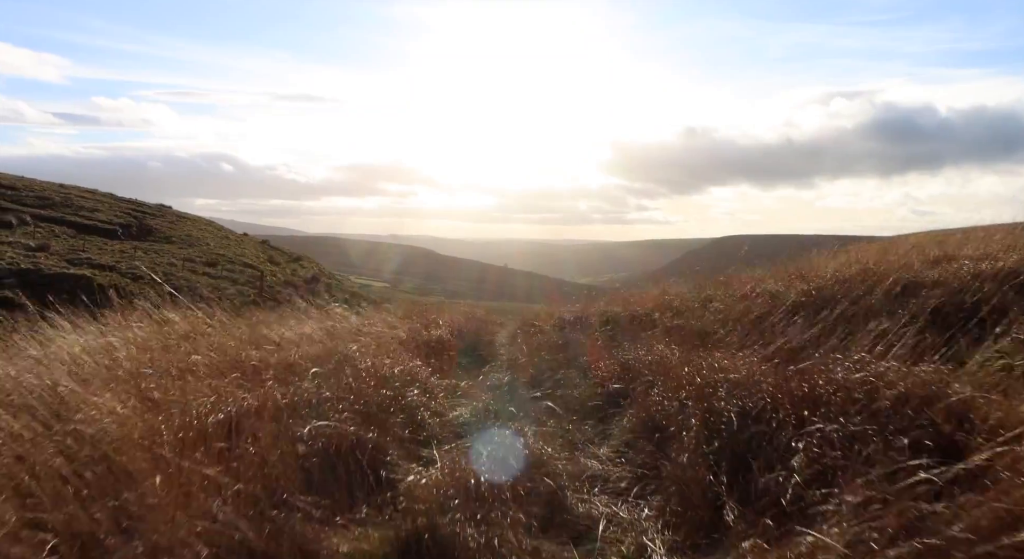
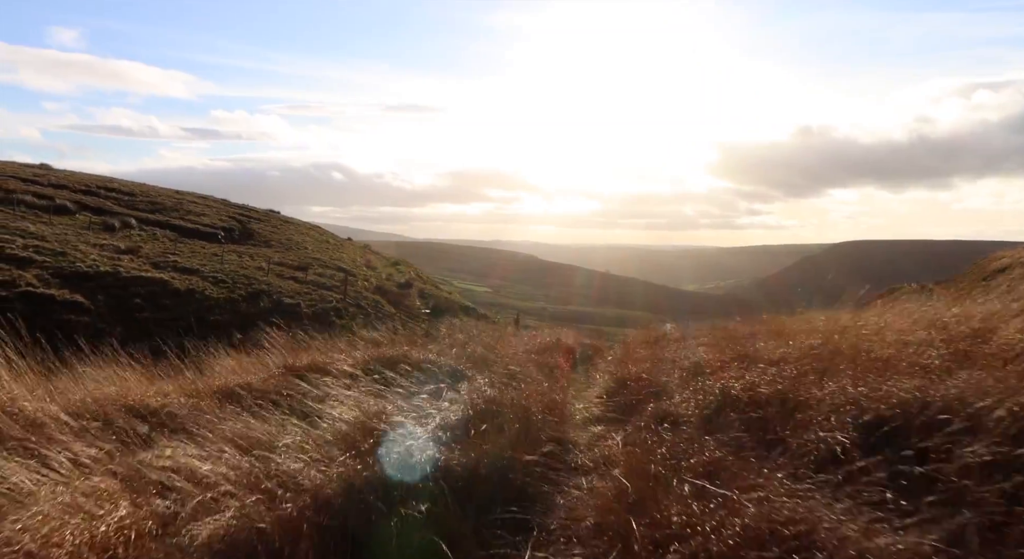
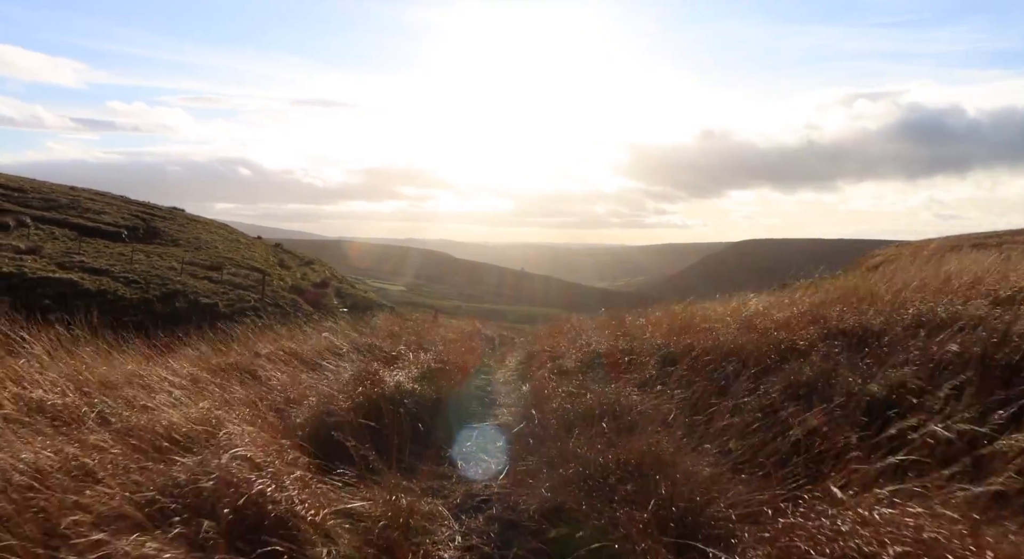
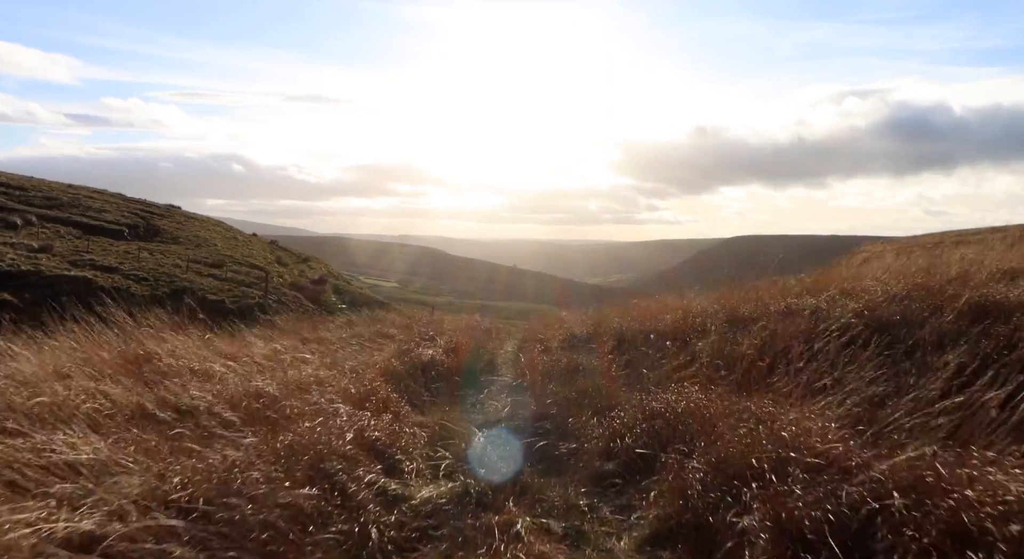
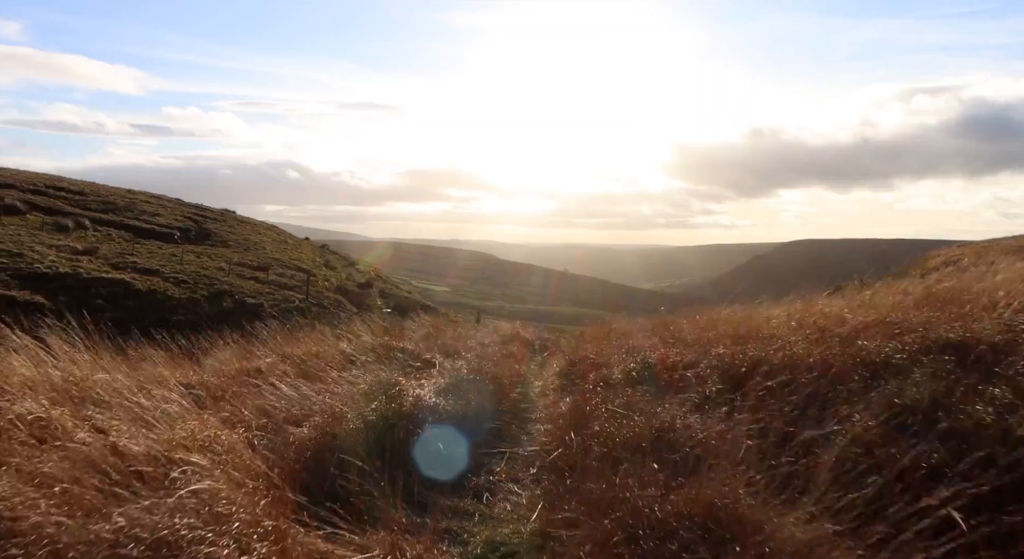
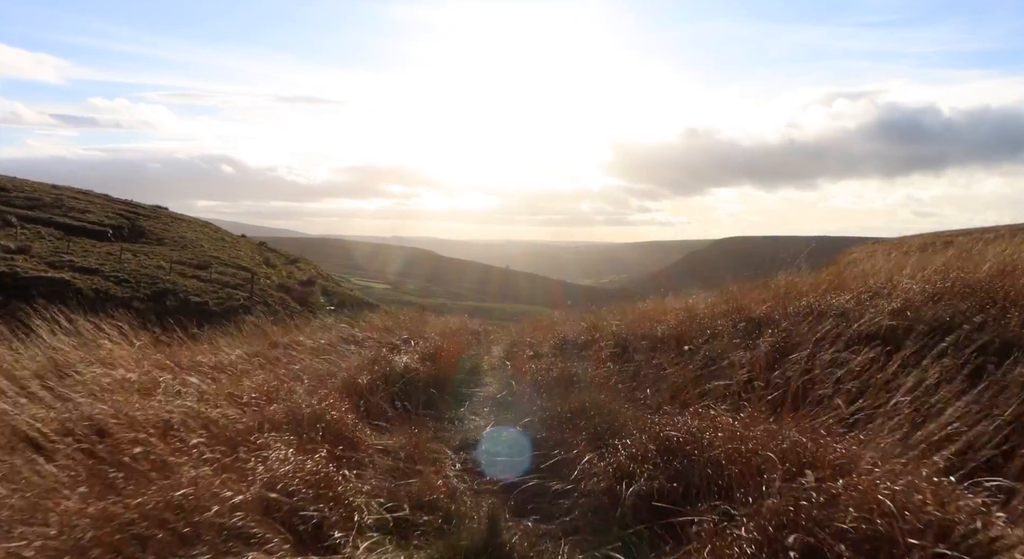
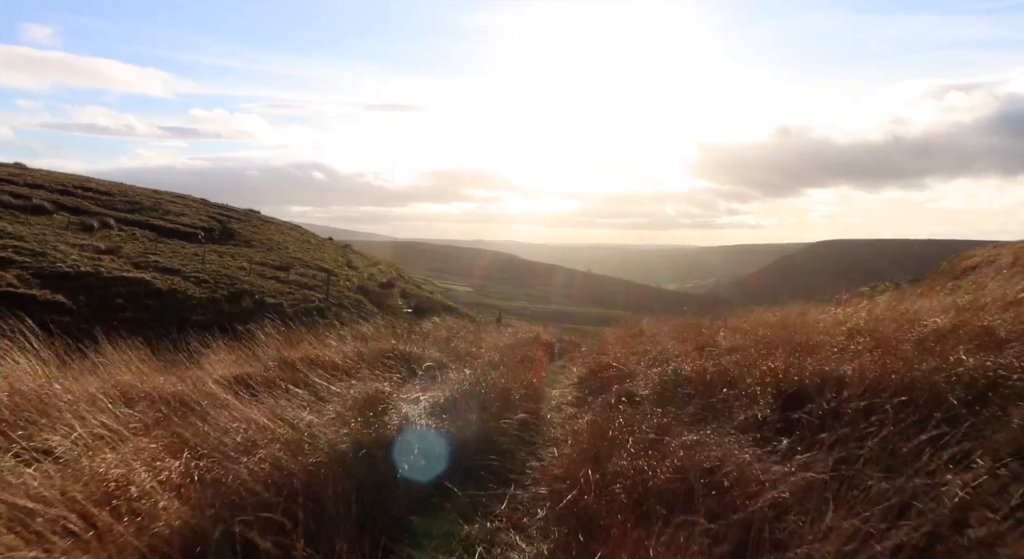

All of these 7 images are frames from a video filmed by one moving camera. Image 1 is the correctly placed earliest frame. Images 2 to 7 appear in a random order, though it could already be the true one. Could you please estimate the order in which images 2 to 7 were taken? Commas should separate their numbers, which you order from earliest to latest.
4, 6, 3, 5, 7, 2
